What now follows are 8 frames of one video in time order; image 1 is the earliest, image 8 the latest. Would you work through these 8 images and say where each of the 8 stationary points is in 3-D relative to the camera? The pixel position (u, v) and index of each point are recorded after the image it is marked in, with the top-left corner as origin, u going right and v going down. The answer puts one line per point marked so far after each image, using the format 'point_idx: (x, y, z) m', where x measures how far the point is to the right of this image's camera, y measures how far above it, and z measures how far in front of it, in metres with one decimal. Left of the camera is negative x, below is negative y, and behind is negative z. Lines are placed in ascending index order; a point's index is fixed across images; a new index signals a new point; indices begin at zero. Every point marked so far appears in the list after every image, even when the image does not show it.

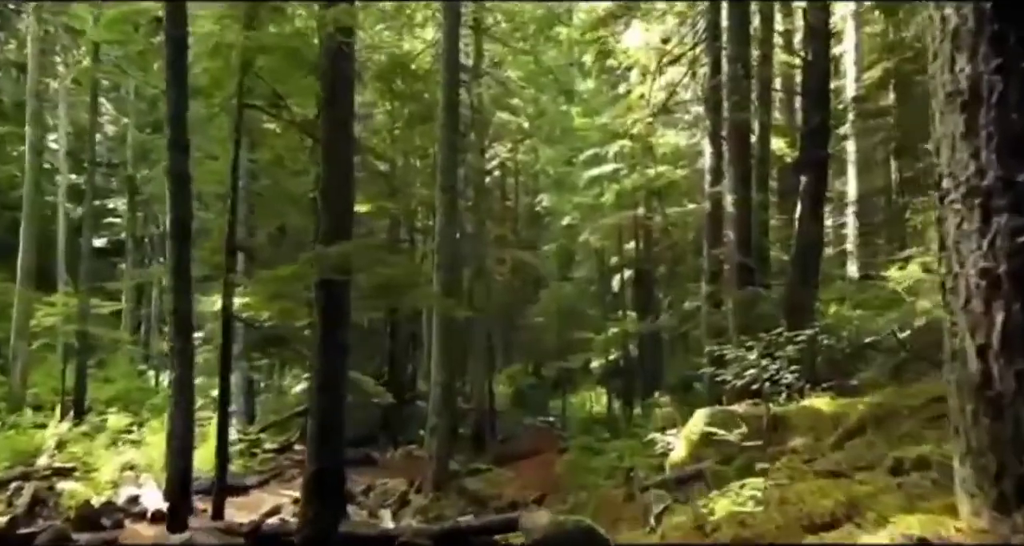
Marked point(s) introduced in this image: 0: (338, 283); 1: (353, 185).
0: (-1.7, -0.1, +7.2) m
1: (-1.8, +1.0, +8.0) m
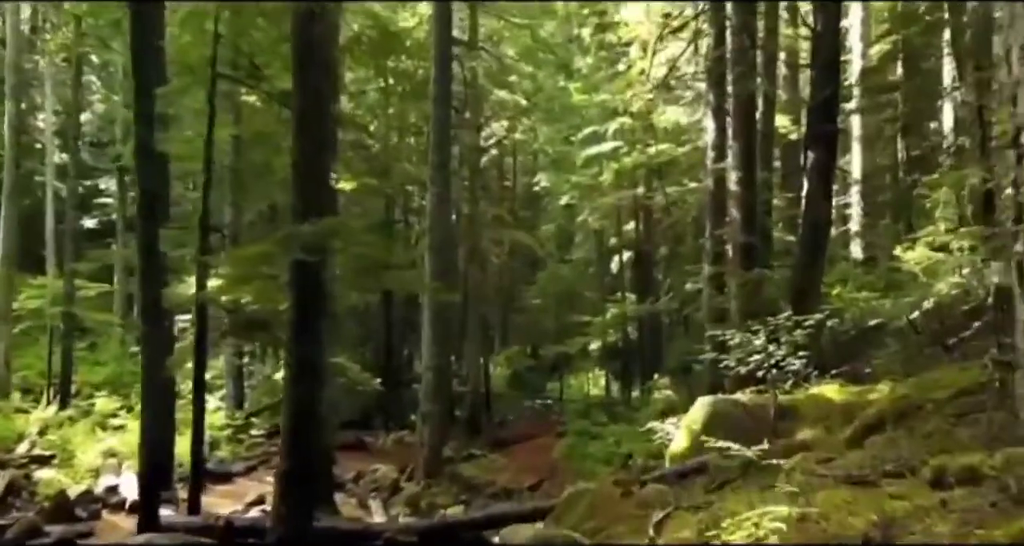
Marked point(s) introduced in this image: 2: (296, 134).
0: (-1.8, +0.1, +6.7) m
1: (-1.8, +1.2, +7.5) m
2: (-2.1, +1.3, +7.3) m
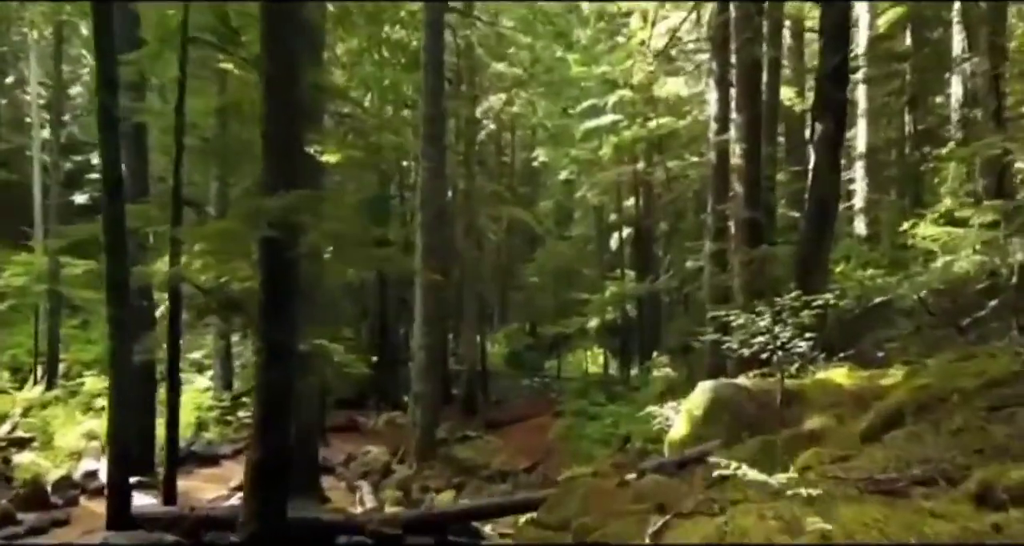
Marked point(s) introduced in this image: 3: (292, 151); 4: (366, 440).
0: (-1.9, +0.3, +6.3) m
1: (-1.9, +1.4, +7.0) m
2: (-2.2, +1.6, +6.8) m
3: (-1.8, +1.0, +6.3) m
4: (-2.9, -3.3, +14.7) m
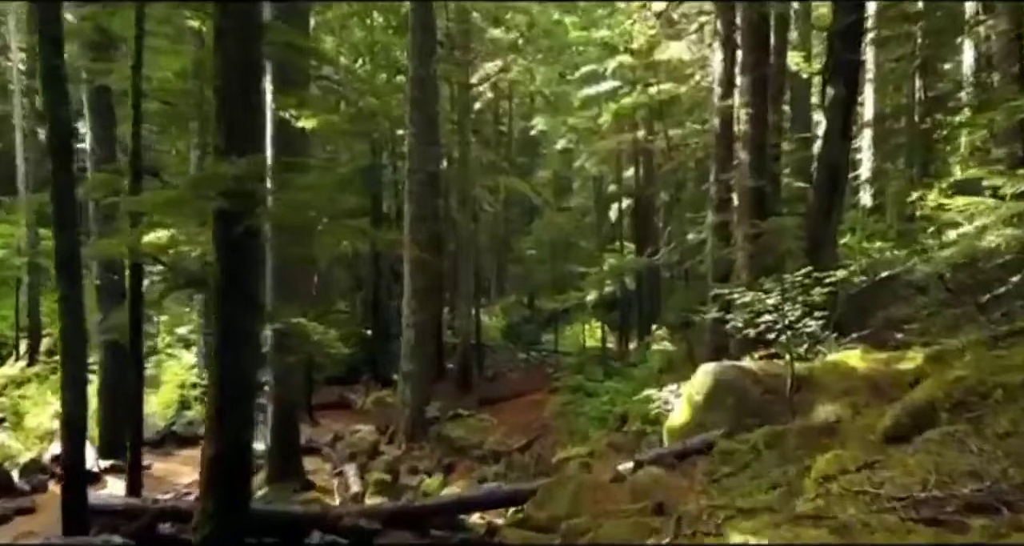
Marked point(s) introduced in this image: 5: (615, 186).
0: (-2.0, +0.5, +5.7) m
1: (-2.1, +1.6, +6.4) m
2: (-2.3, +1.8, +6.1) m
3: (-2.0, +1.2, +5.6) m
4: (-3.0, -2.8, +14.2) m
5: (+2.6, +2.1, +18.5) m
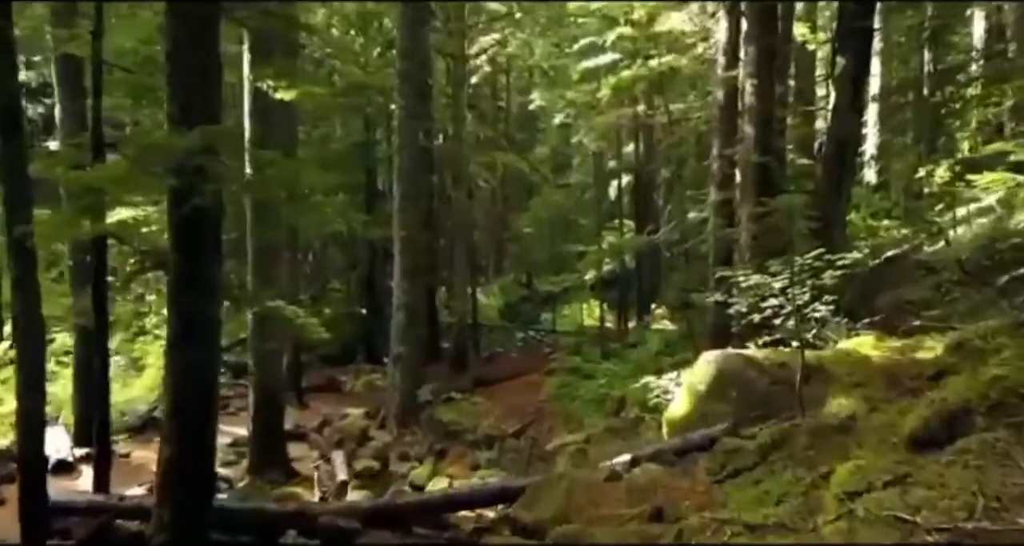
0: (-2.1, +0.6, +5.2) m
1: (-2.2, +1.8, +5.9) m
2: (-2.4, +1.9, +5.6) m
3: (-2.0, +1.3, +5.1) m
4: (-3.1, -2.4, +13.8) m
5: (+2.5, +2.7, +18.0) m
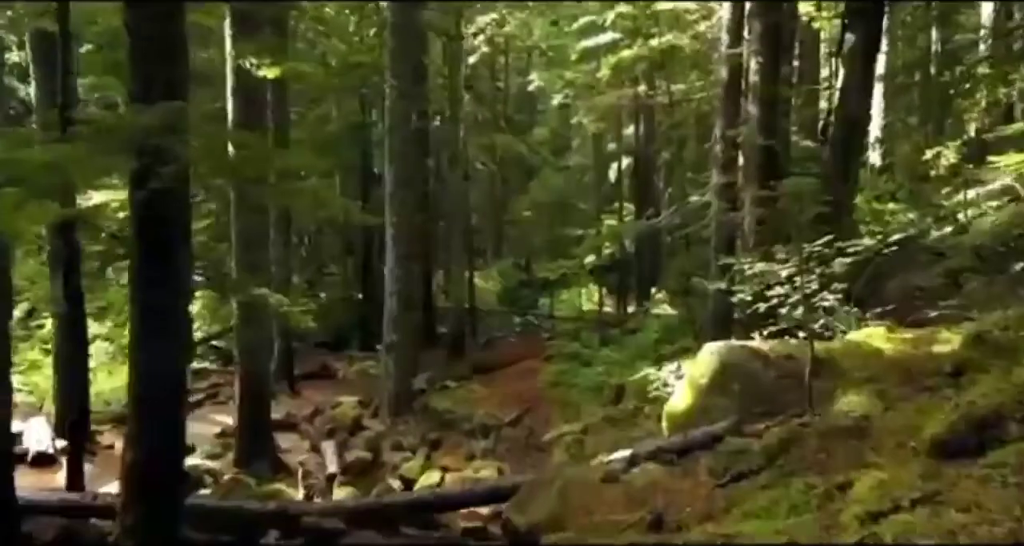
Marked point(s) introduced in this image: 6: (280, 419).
0: (-2.2, +0.6, +4.8) m
1: (-2.2, +1.8, +5.5) m
2: (-2.5, +2.0, +5.2) m
3: (-2.1, +1.4, +4.8) m
4: (-3.2, -2.1, +13.5) m
5: (+2.4, +3.0, +17.6) m
6: (-3.7, -2.3, +11.8) m
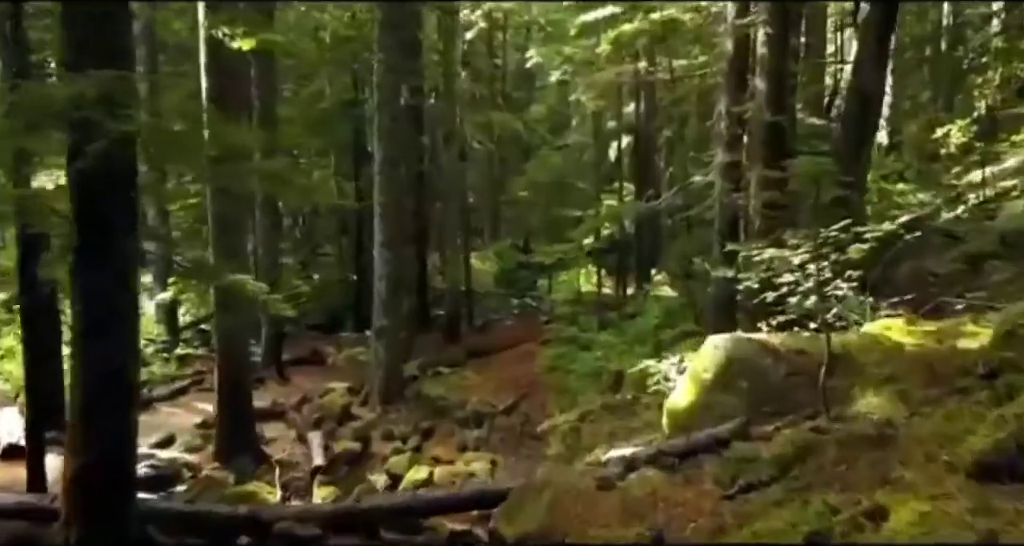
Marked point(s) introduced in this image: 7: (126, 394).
0: (-2.3, +0.7, +4.4) m
1: (-2.3, +1.9, +5.0) m
2: (-2.6, +2.0, +4.7) m
3: (-2.2, +1.4, +4.3) m
4: (-3.3, -1.8, +13.1) m
5: (+2.4, +3.4, +17.0) m
6: (-3.7, -2.0, +11.4) m
7: (-2.1, -0.7, +4.0) m
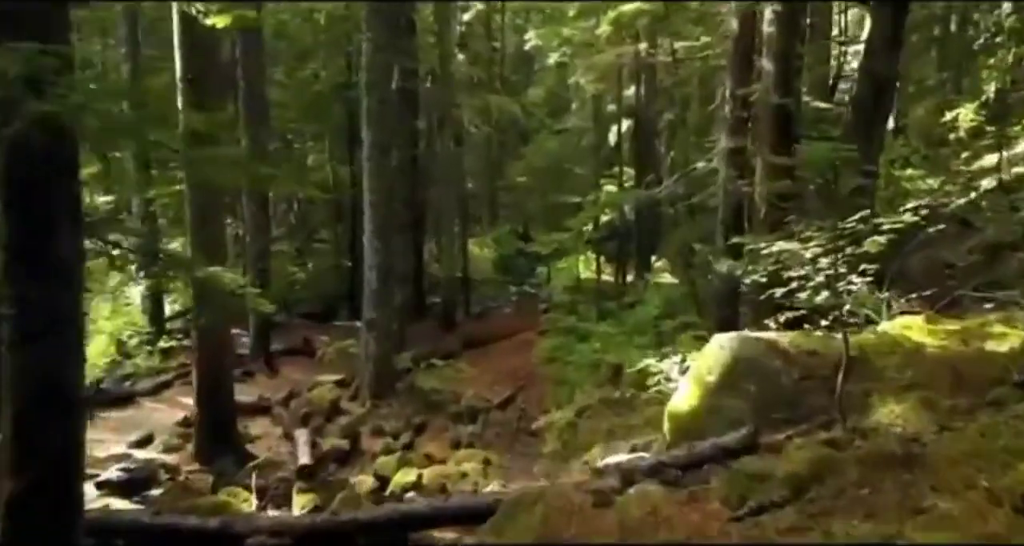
0: (-2.3, +0.7, +3.9) m
1: (-2.4, +1.9, +4.5) m
2: (-2.6, +2.1, +4.3) m
3: (-2.3, +1.4, +3.8) m
4: (-3.3, -1.6, +12.7) m
5: (+2.3, +3.7, +16.6) m
6: (-3.8, -1.9, +11.0) m
7: (-2.1, -0.7, +3.6) m
